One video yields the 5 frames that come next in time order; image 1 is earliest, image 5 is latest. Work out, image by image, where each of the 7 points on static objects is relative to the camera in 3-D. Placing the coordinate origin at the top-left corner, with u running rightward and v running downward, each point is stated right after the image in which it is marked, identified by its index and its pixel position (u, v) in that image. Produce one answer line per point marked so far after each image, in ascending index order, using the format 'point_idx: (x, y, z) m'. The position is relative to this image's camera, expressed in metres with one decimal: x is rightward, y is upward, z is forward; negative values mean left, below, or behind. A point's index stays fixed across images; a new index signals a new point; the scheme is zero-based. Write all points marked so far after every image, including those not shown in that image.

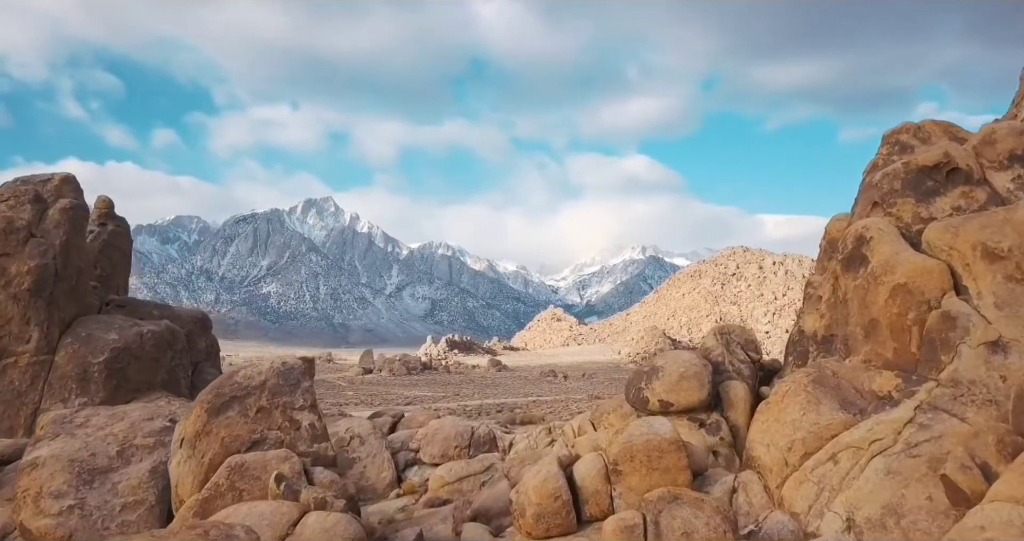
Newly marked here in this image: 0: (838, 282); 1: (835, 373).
0: (+2.8, -0.1, +5.7) m
1: (+2.5, -0.8, +5.2) m
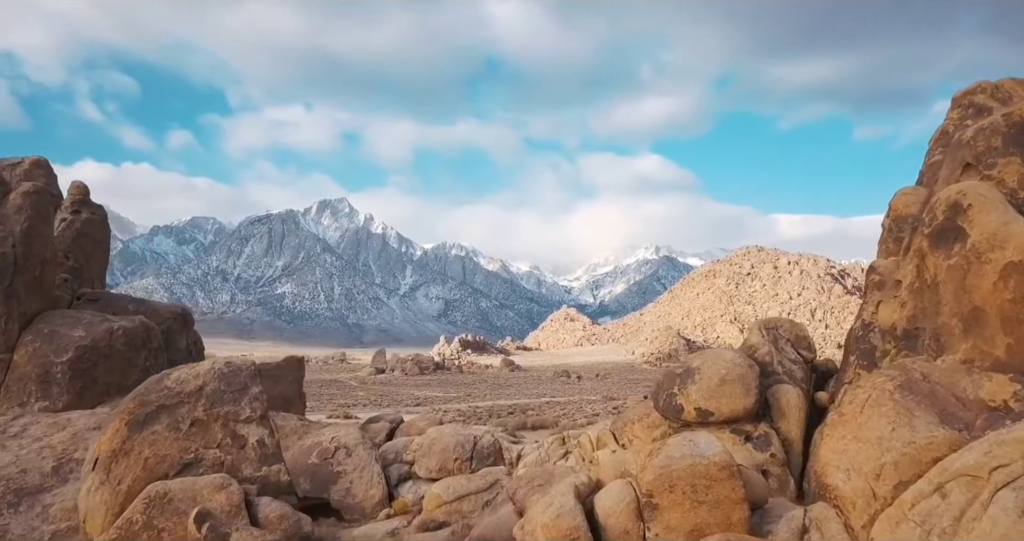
0: (+2.8, 0.0, +4.6) m
1: (+2.6, -0.7, +4.2) m
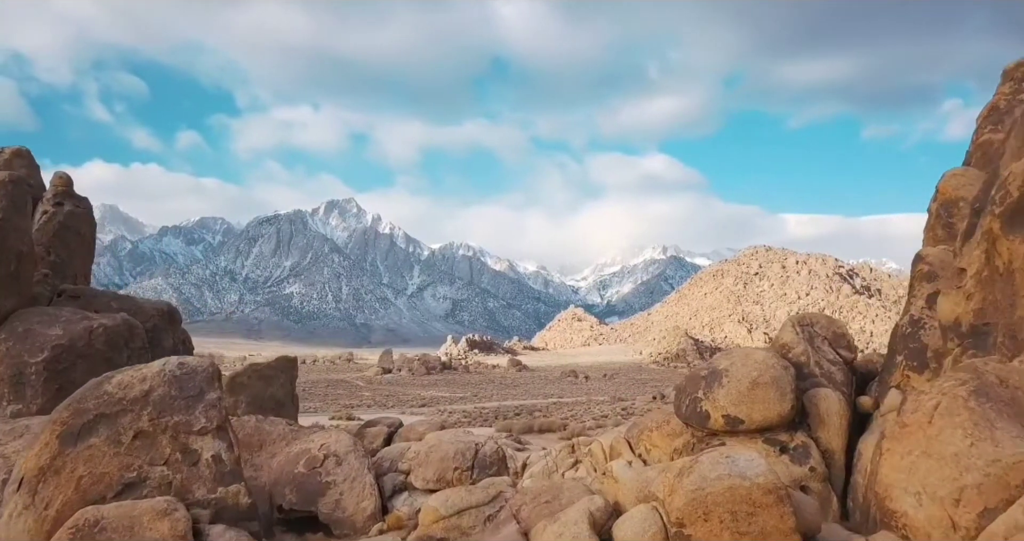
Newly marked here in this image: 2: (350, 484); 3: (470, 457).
0: (+2.8, +0.1, +4.0) m
1: (+2.6, -0.6, +3.6) m
2: (-1.5, -2.0, +6.2) m
3: (-0.4, -1.8, +6.5) m
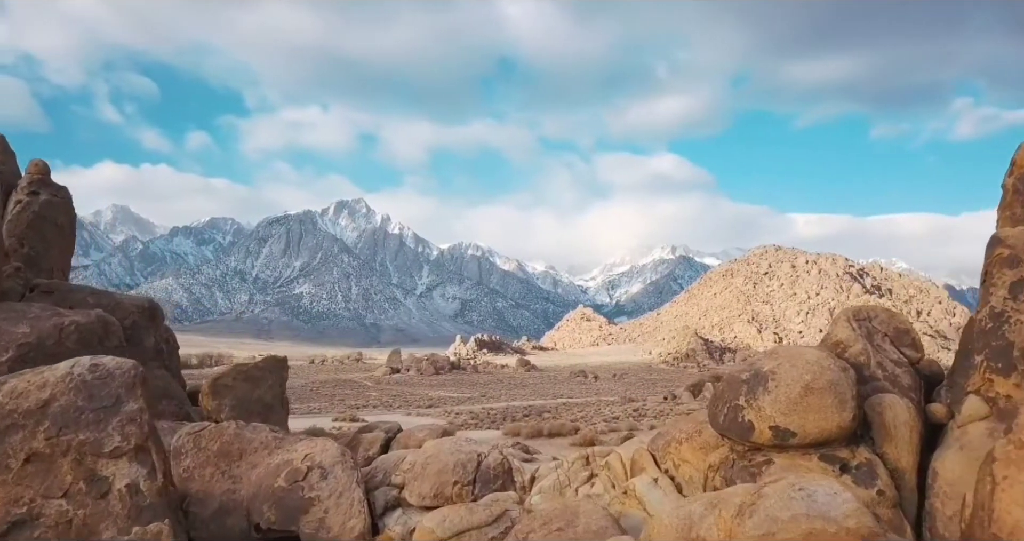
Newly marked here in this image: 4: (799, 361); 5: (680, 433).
0: (+2.8, +0.2, +3.2) m
1: (+2.6, -0.5, +2.8) m
2: (-1.4, -1.9, +5.5) m
3: (-0.3, -1.7, +5.8) m
4: (+1.7, -0.5, +3.9) m
5: (+1.2, -1.1, +4.7) m
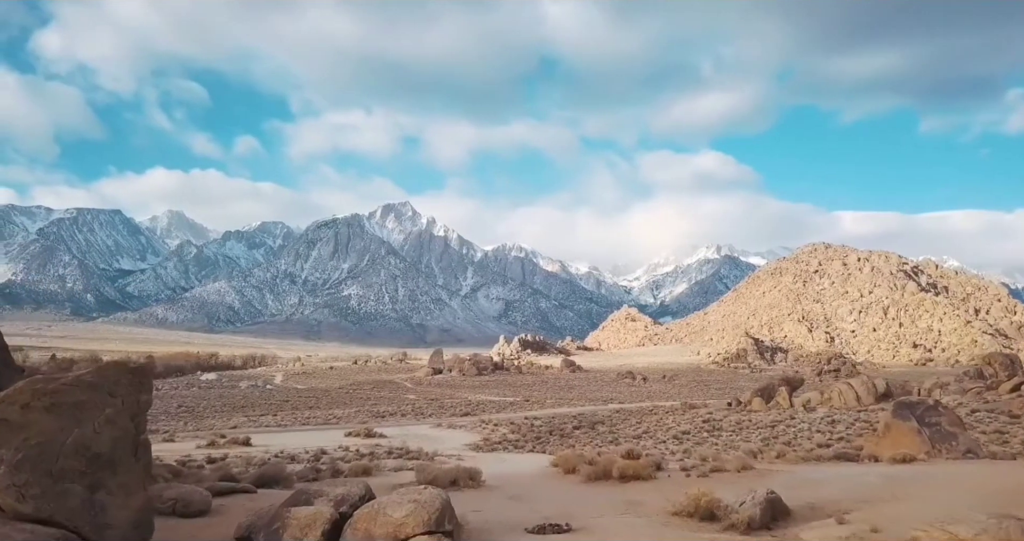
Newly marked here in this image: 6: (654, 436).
0: (+2.9, +0.7, -0.9) m
1: (+2.6, 0.0, -1.4) m
2: (-1.2, -1.4, +1.6) m
3: (-0.1, -1.3, +1.8) m
4: (+1.8, -0.1, -0.2) m
5: (+1.3, -0.7, +0.6) m
6: (+3.7, -4.1, +16.8) m
